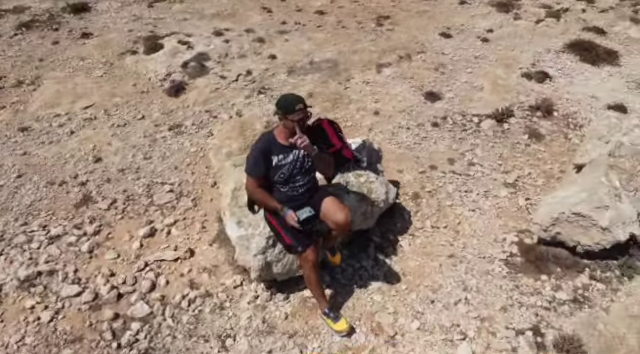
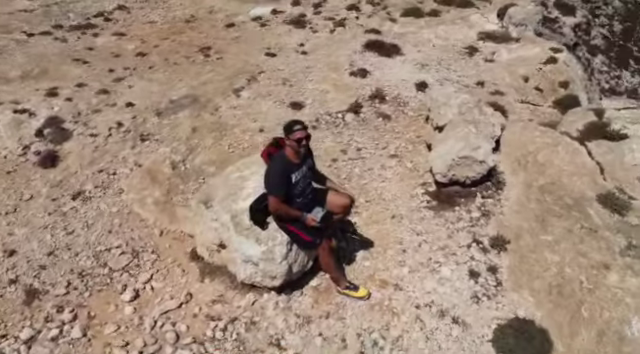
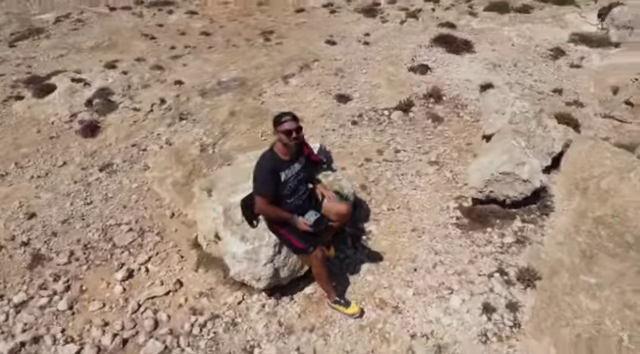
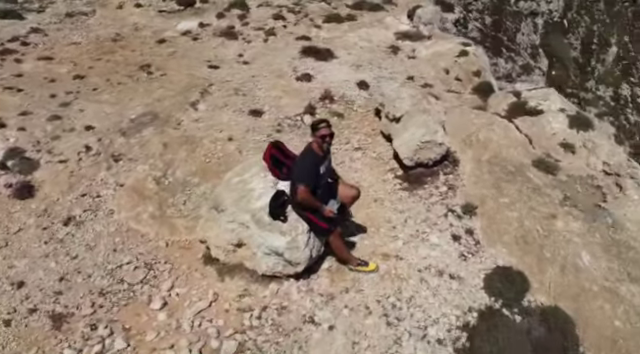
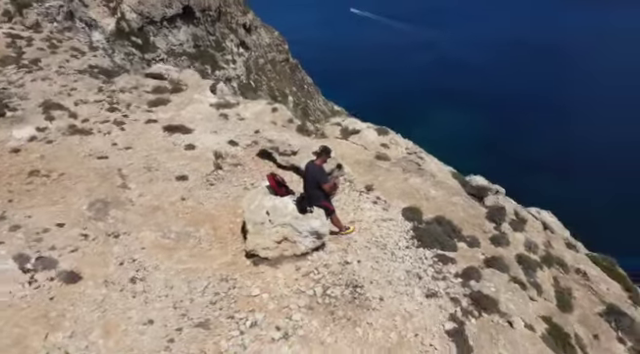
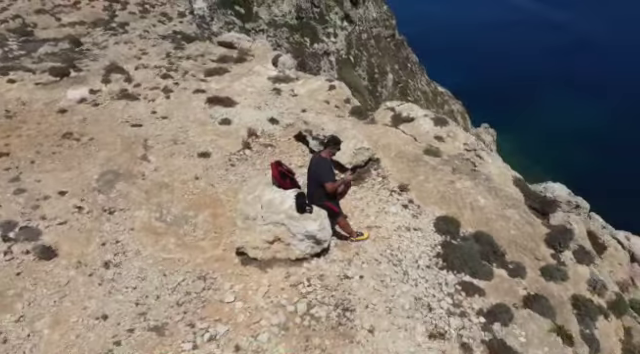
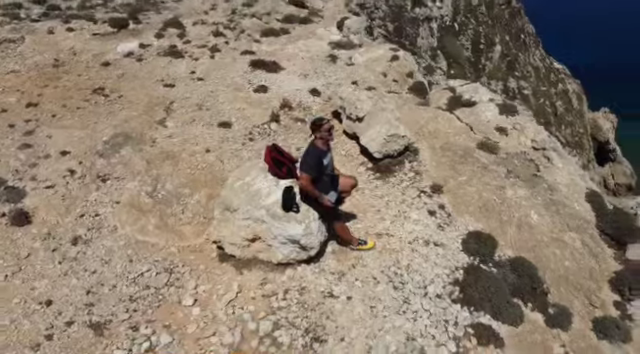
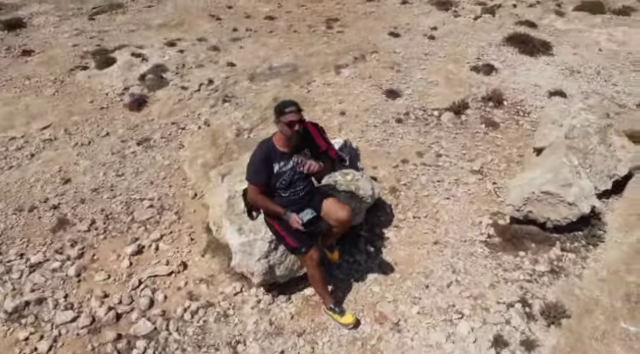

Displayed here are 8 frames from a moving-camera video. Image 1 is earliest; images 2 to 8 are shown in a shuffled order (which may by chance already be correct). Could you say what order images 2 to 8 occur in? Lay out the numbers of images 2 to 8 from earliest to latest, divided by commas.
8, 3, 2, 4, 7, 6, 5
